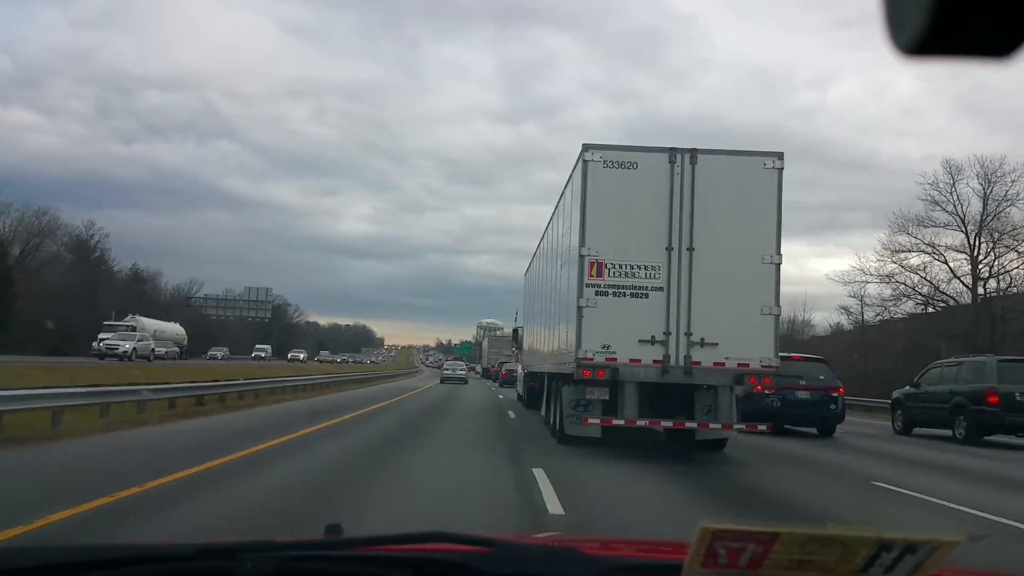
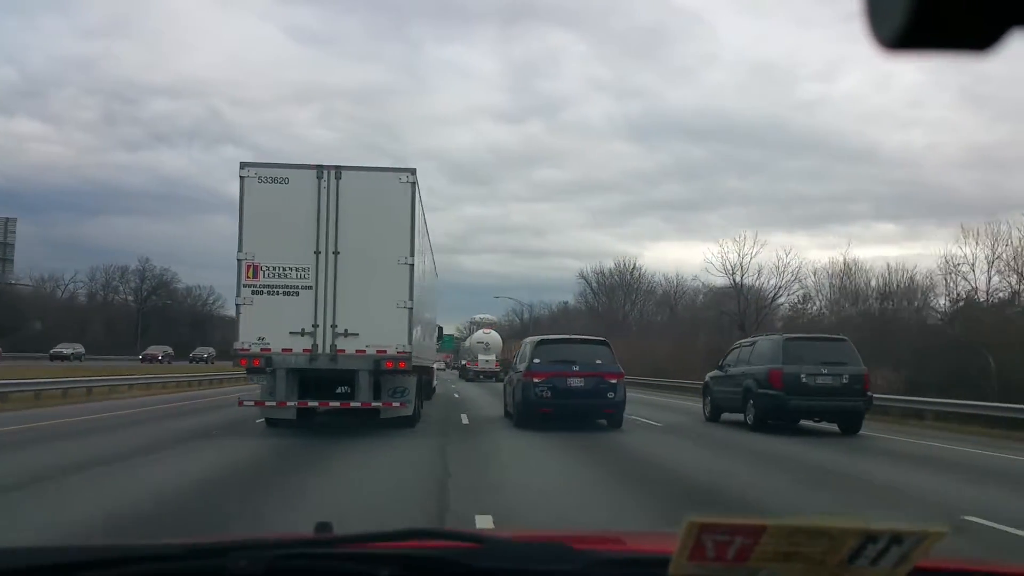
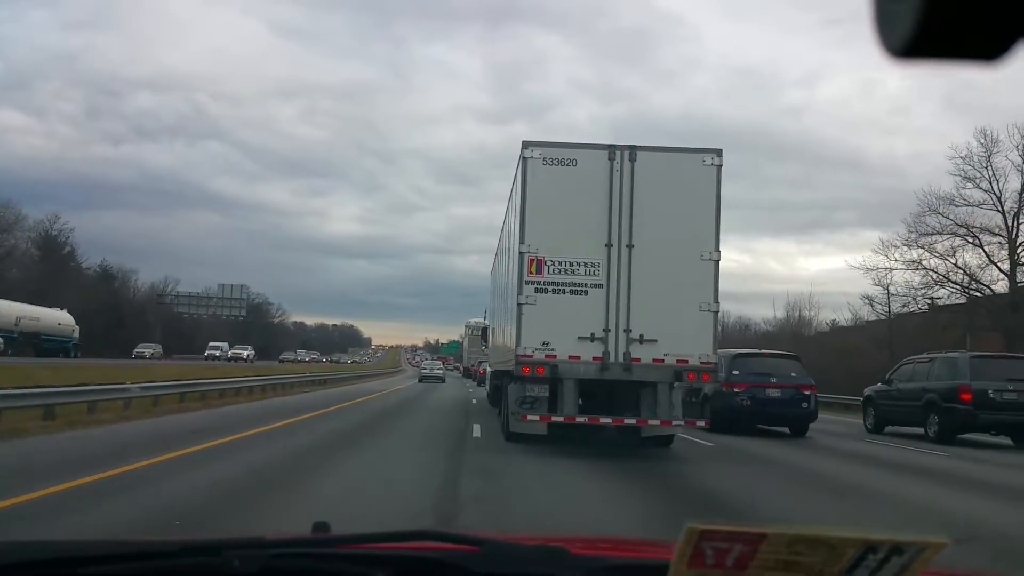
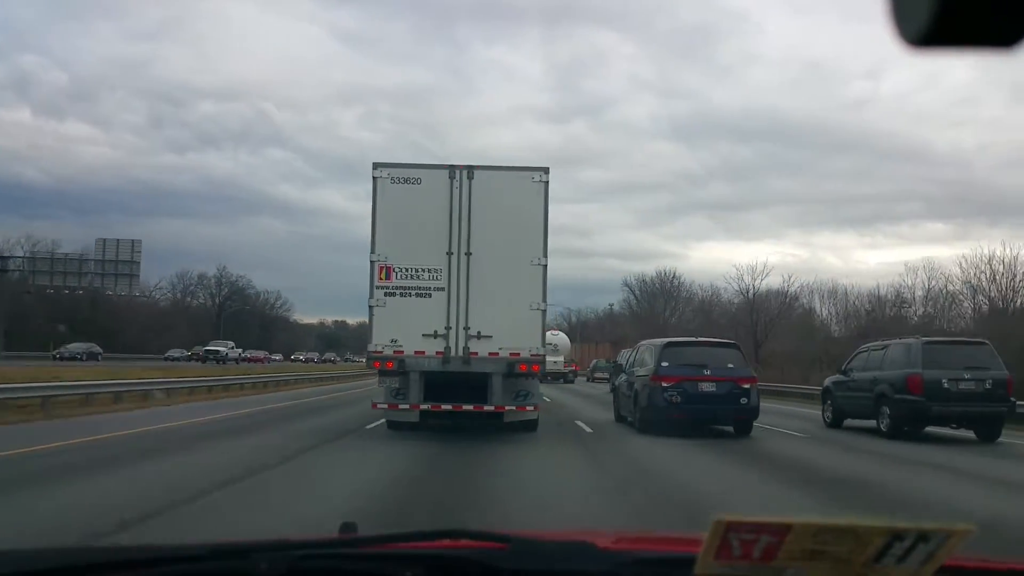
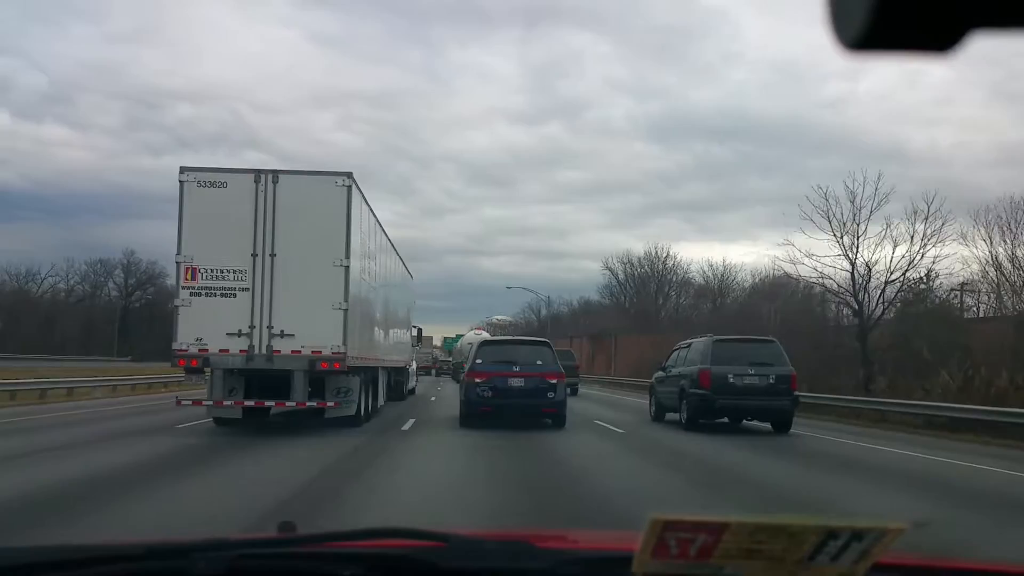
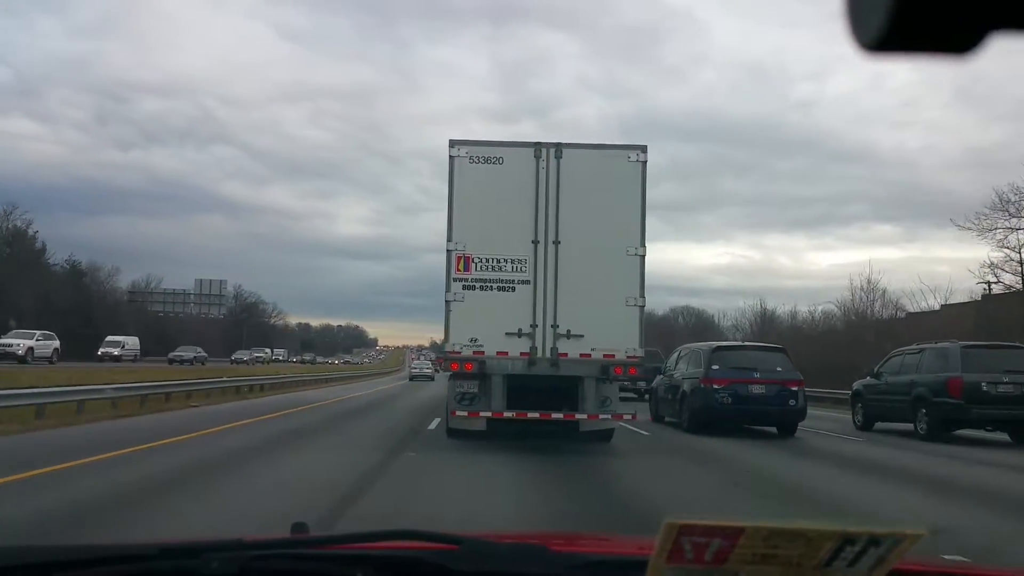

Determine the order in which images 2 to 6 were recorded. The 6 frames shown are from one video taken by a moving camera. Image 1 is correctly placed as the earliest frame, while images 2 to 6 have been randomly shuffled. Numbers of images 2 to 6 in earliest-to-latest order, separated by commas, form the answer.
3, 6, 4, 2, 5
